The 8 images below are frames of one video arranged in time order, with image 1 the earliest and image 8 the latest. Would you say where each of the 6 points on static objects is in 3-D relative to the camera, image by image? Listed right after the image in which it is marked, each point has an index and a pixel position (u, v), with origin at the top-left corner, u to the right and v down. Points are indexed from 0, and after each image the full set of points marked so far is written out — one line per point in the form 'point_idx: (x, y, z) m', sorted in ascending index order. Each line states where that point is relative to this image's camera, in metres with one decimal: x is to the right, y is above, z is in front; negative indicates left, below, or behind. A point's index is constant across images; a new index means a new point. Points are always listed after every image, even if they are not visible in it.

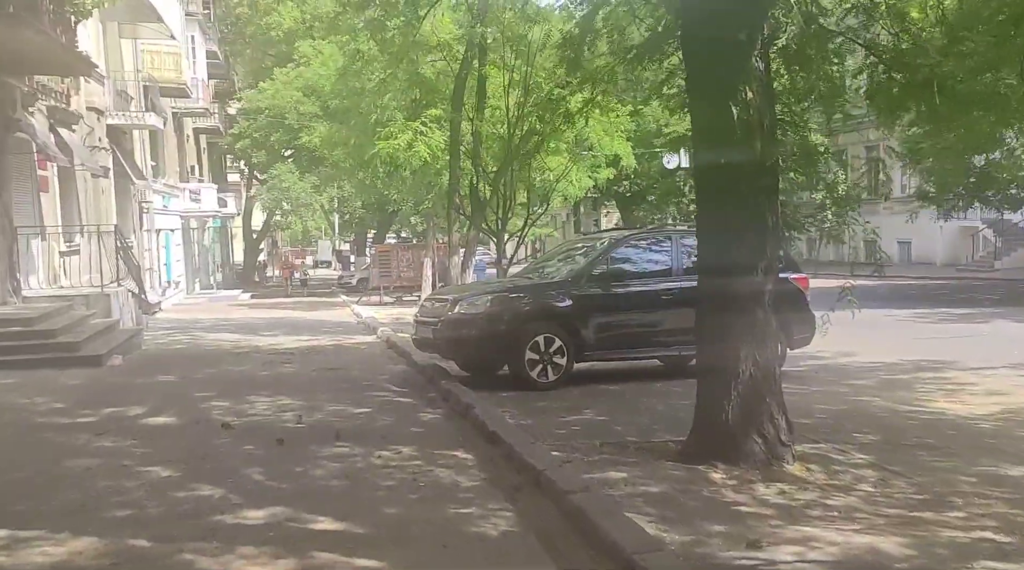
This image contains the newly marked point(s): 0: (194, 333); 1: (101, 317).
0: (-5.5, -0.9, +17.3) m
1: (-6.4, -0.5, +15.2) m
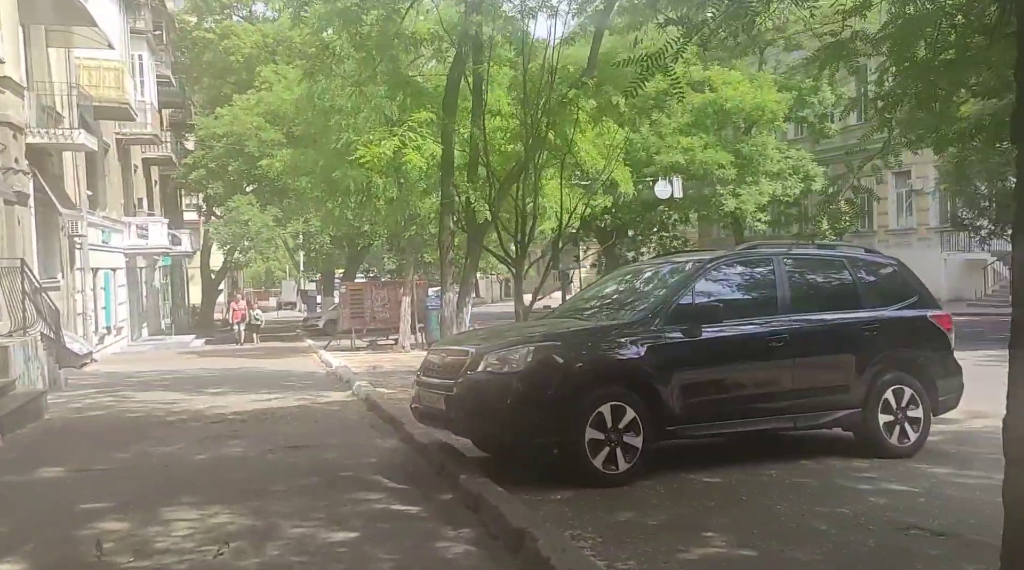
0: (-5.5, -1.5, +14.5) m
1: (-6.4, -1.1, +12.3) m
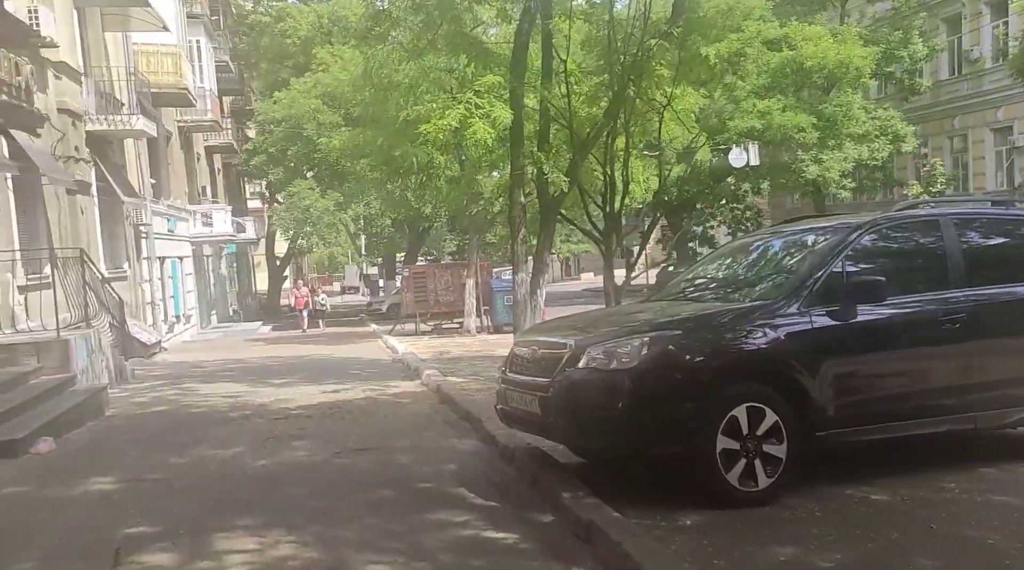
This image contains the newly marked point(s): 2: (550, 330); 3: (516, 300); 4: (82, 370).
0: (-4.4, -1.4, +13.9) m
1: (-5.4, -1.0, +11.8) m
2: (+0.2, -0.2, +5.4) m
3: (+0.1, -0.1, +11.7) m
4: (-5.3, -1.0, +12.3) m
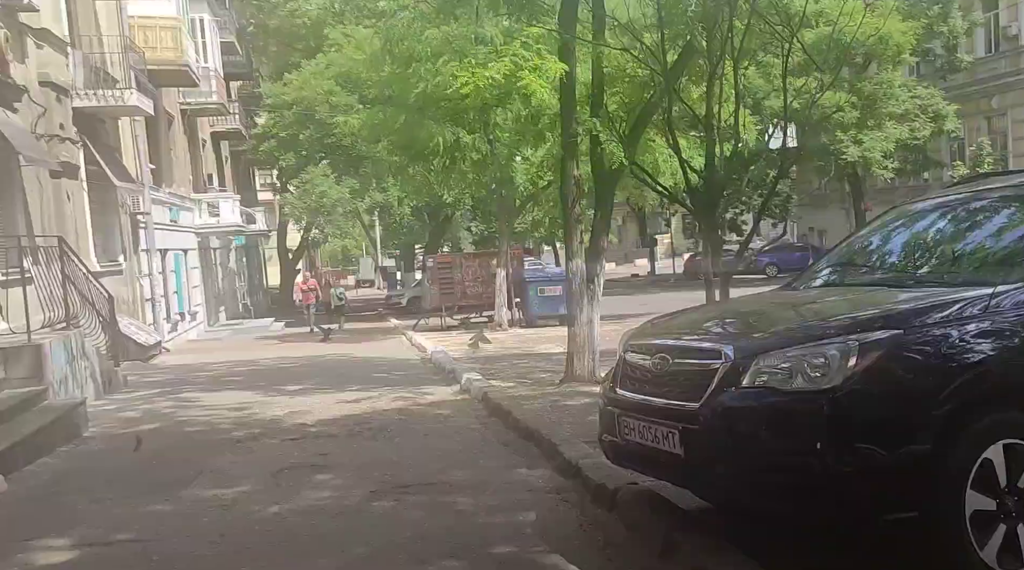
0: (-3.9, -1.3, +12.4) m
1: (-4.9, -1.0, +10.3) m
2: (+0.6, -0.2, +3.8) m
3: (+0.6, 0.0, +10.1) m
4: (-4.8, -1.0, +10.8) m
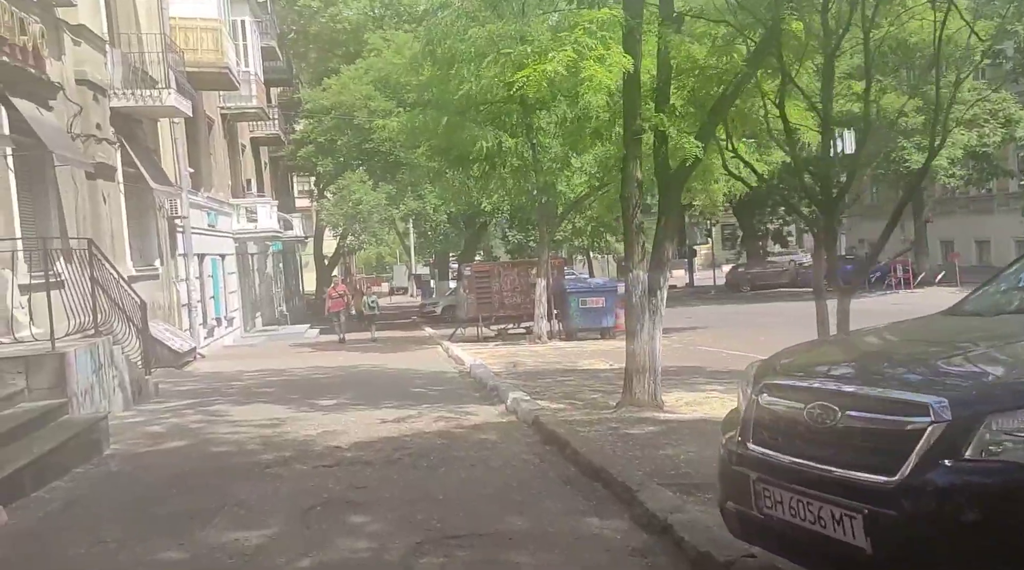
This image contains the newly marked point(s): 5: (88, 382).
0: (-3.3, -1.4, +11.7) m
1: (-4.4, -1.0, +9.6) m
2: (+0.9, -0.2, +3.0) m
3: (+1.1, -0.1, +9.3) m
4: (-4.3, -1.0, +10.1) m
5: (-4.3, -1.0, +10.4) m
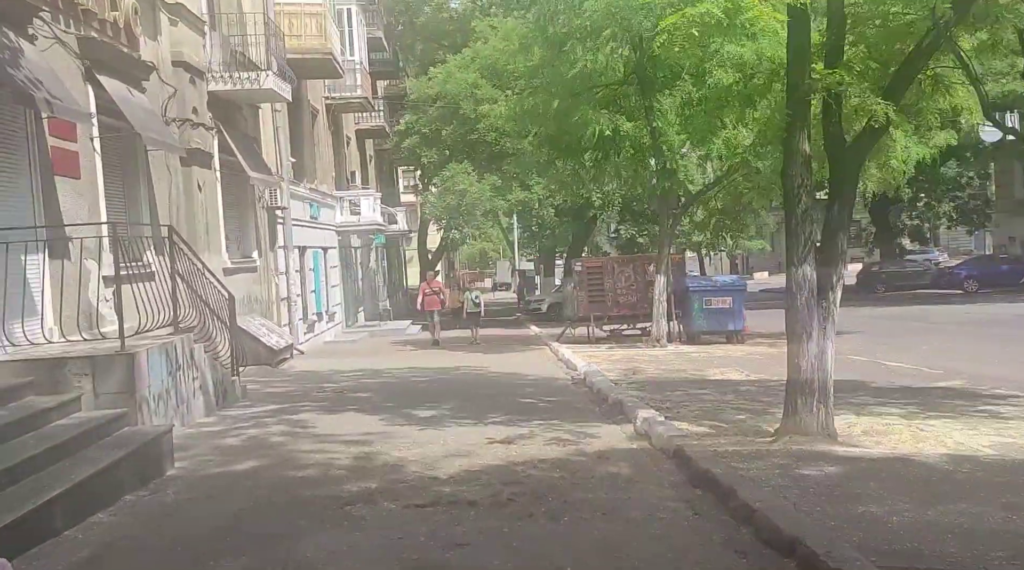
0: (-2.1, -1.3, +10.5) m
1: (-3.4, -0.9, +8.5) m
2: (+1.3, -0.3, +1.3) m
3: (+2.1, -0.1, +7.6) m
4: (-3.2, -1.0, +9.0) m
5: (-3.2, -0.9, +9.2) m
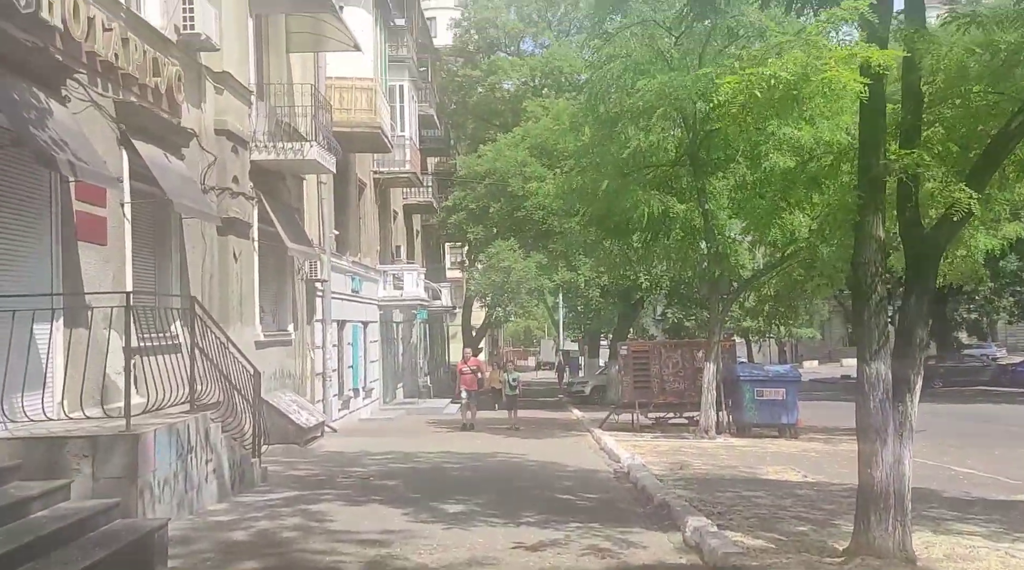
0: (-1.7, -2.1, +9.7) m
1: (-3.1, -1.5, +7.8) m
2: (+1.2, -0.4, +0.5) m
3: (+2.3, -0.8, +6.7) m
4: (-2.9, -1.6, +8.3) m
5: (-2.9, -1.6, +8.6) m
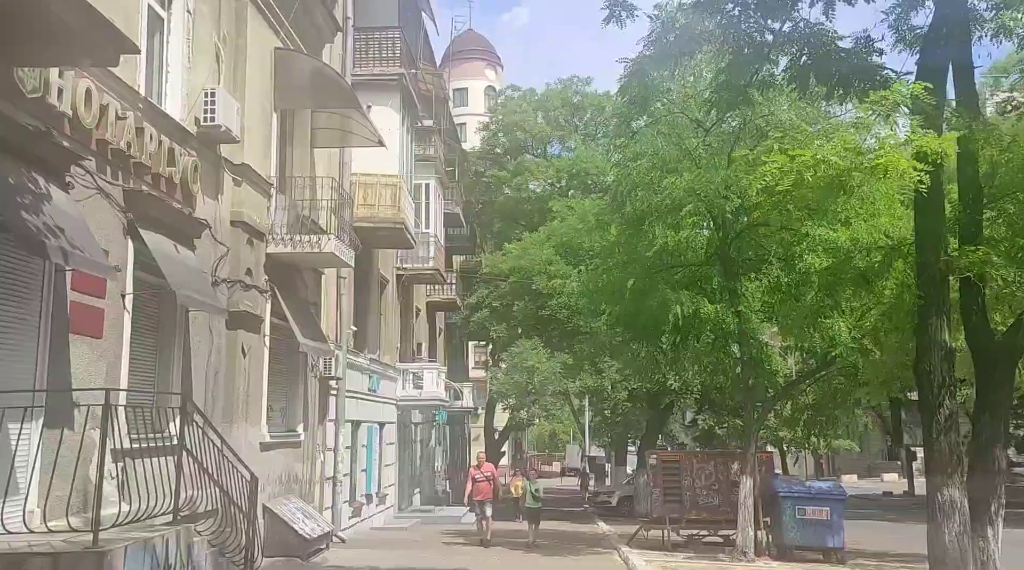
0: (-1.6, -2.9, +8.6) m
1: (-3.0, -2.2, +6.8) m
2: (+1.2, -0.4, -0.5) m
3: (+2.4, -1.5, +5.7) m
4: (-2.8, -2.3, +7.2) m
5: (-2.8, -2.3, +7.5) m
